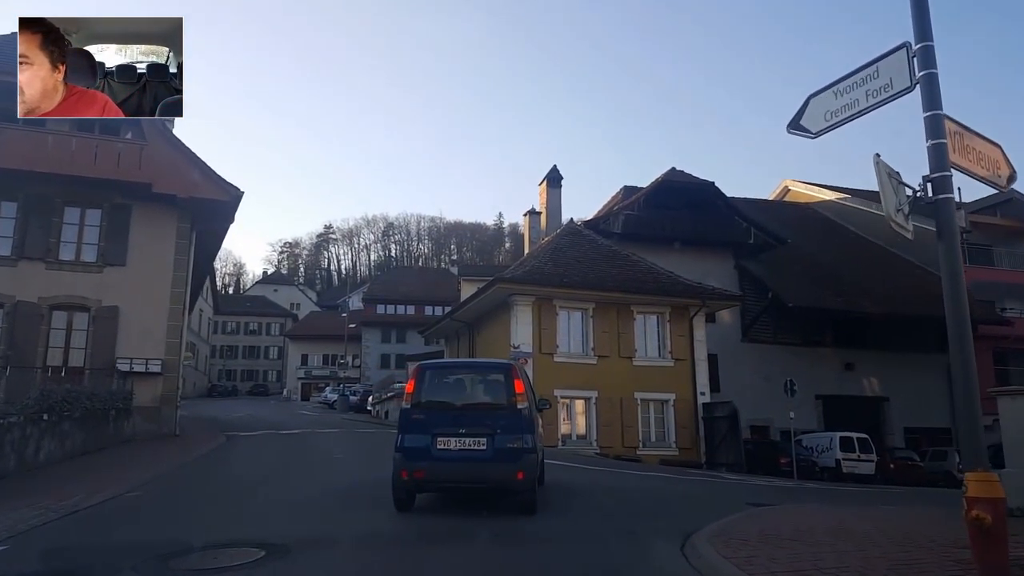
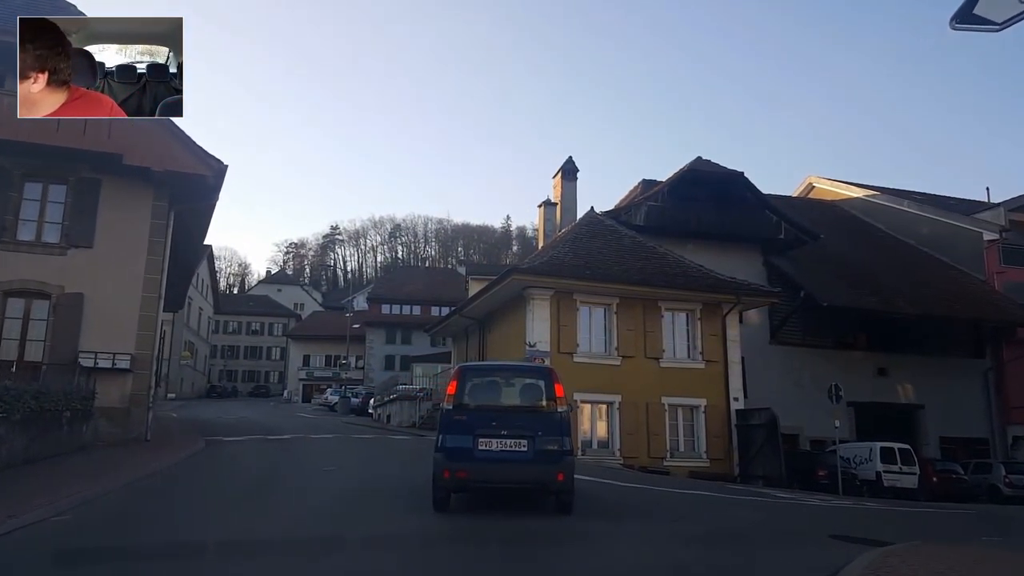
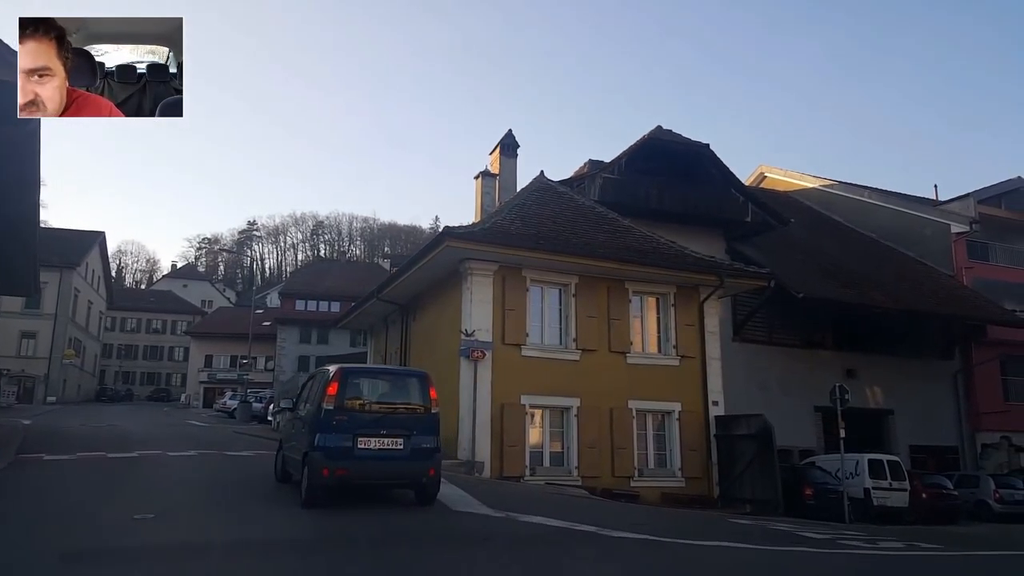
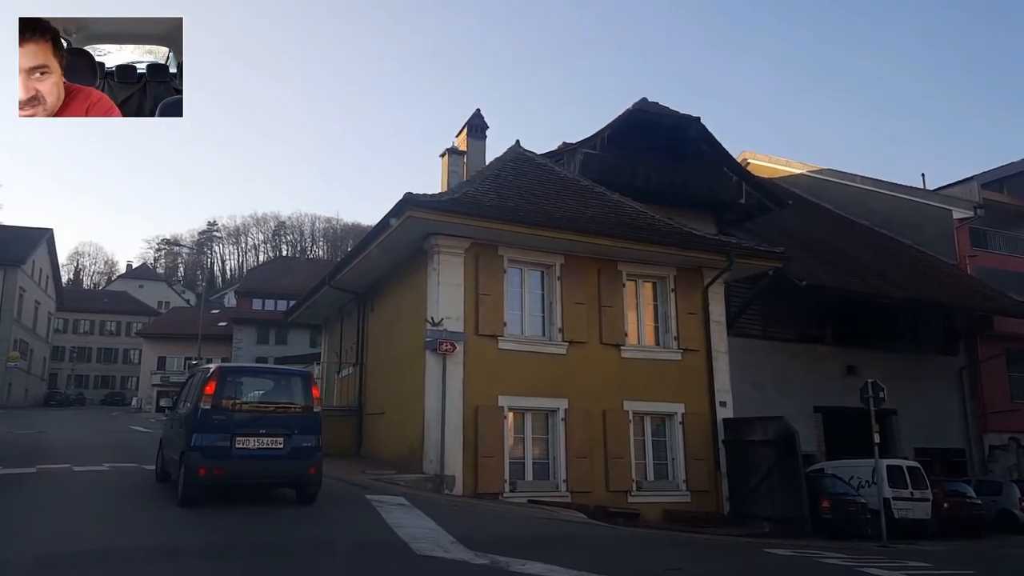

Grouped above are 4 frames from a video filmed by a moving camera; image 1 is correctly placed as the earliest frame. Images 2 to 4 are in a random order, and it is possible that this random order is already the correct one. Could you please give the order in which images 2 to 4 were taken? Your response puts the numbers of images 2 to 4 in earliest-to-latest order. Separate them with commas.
2, 3, 4
